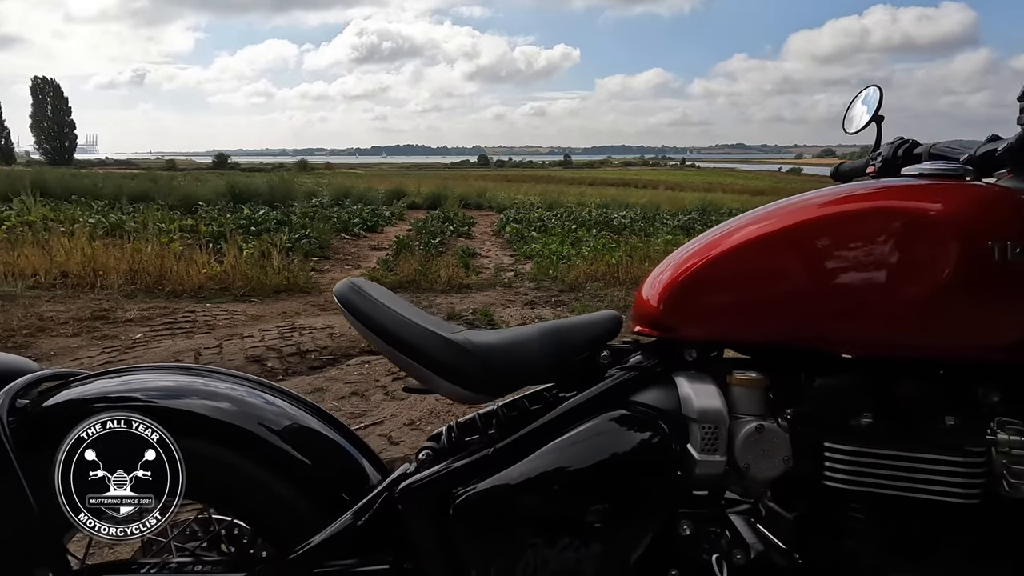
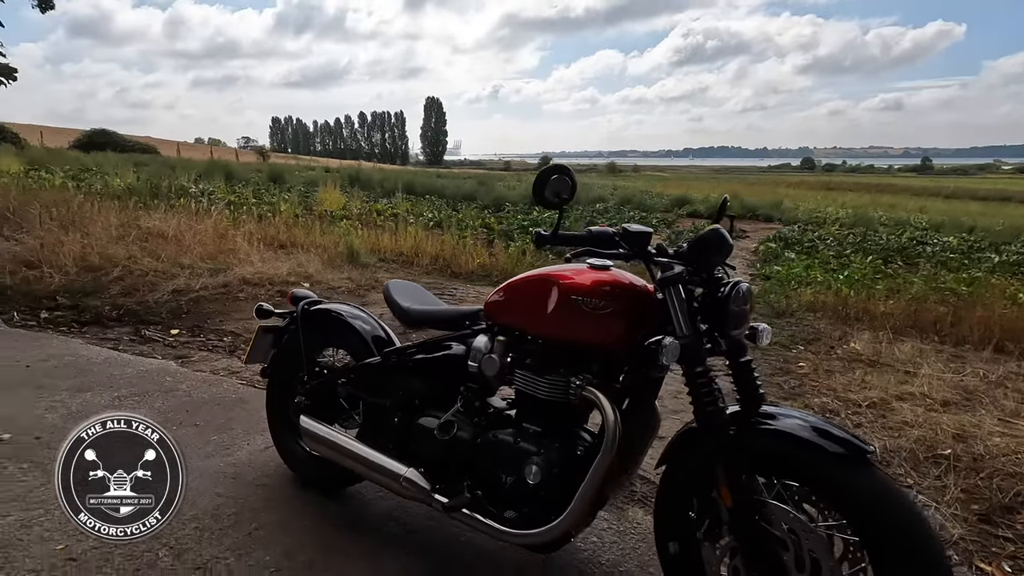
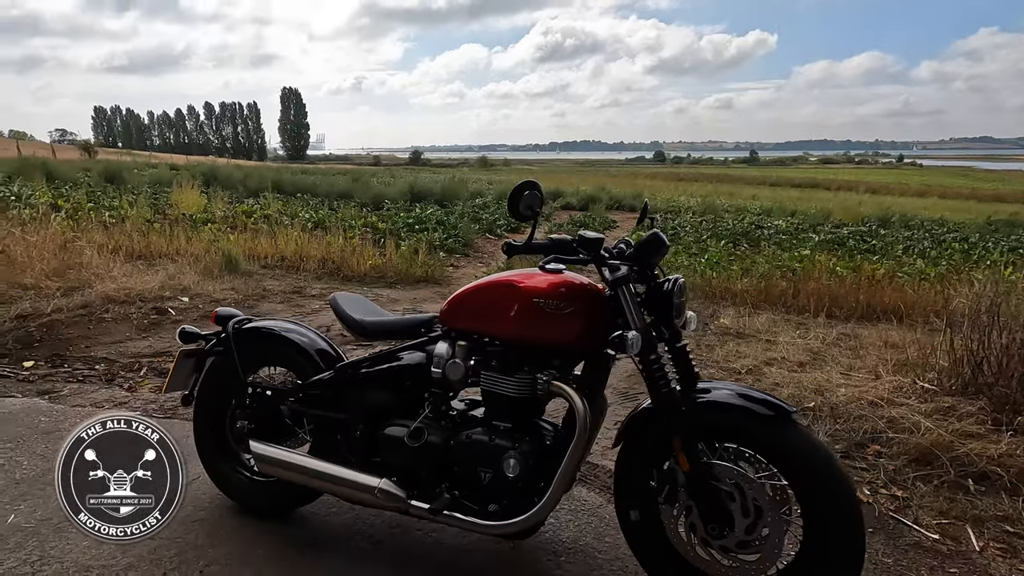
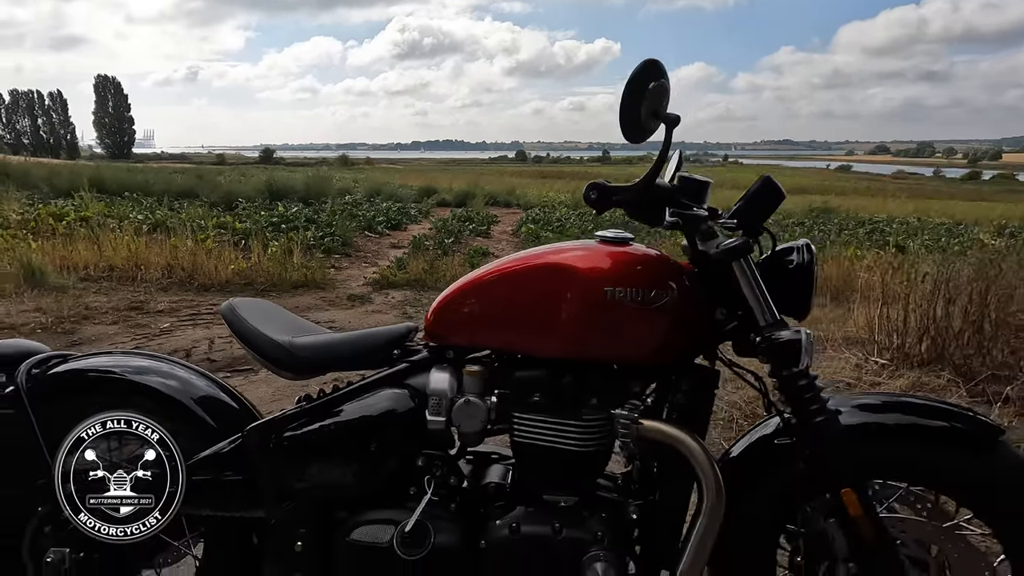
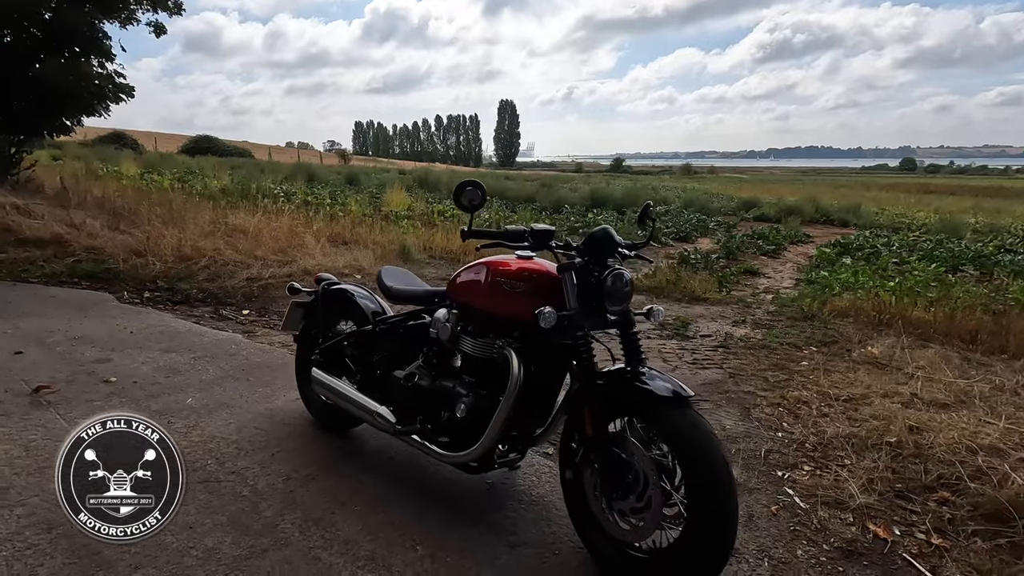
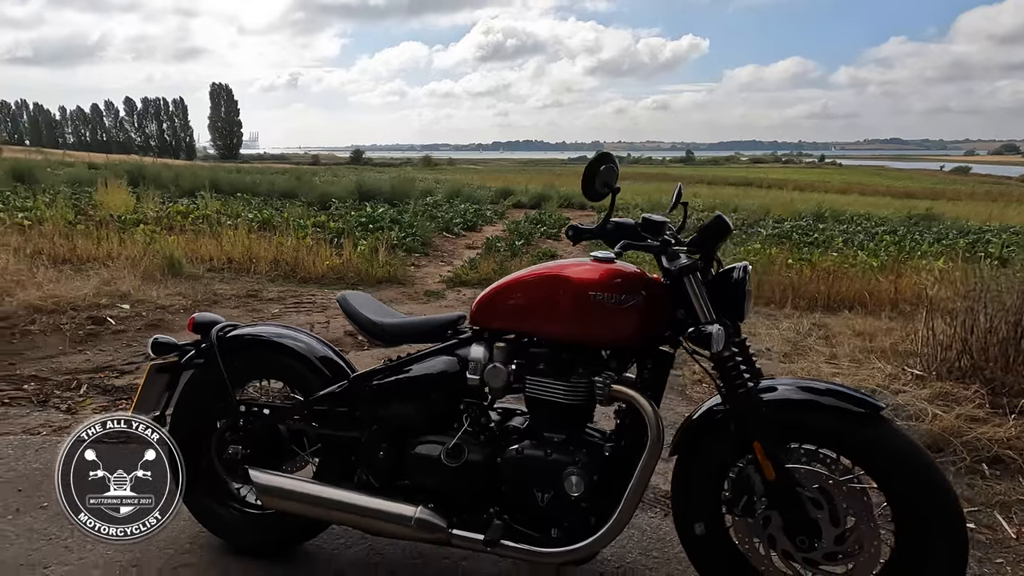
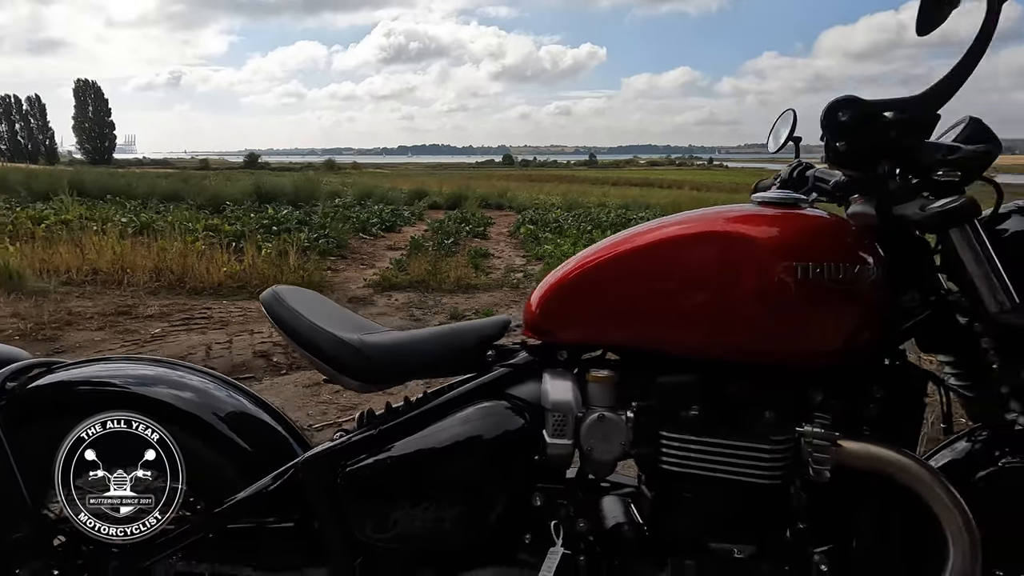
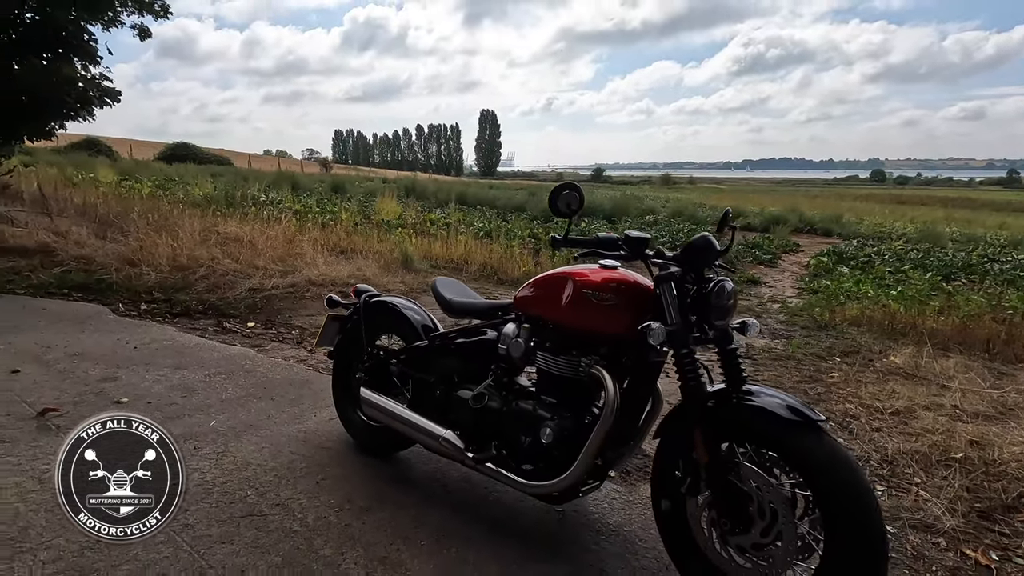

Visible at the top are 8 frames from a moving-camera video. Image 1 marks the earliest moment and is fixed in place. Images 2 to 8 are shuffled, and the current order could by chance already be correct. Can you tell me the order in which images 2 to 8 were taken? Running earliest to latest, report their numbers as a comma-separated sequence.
7, 4, 6, 3, 2, 8, 5
